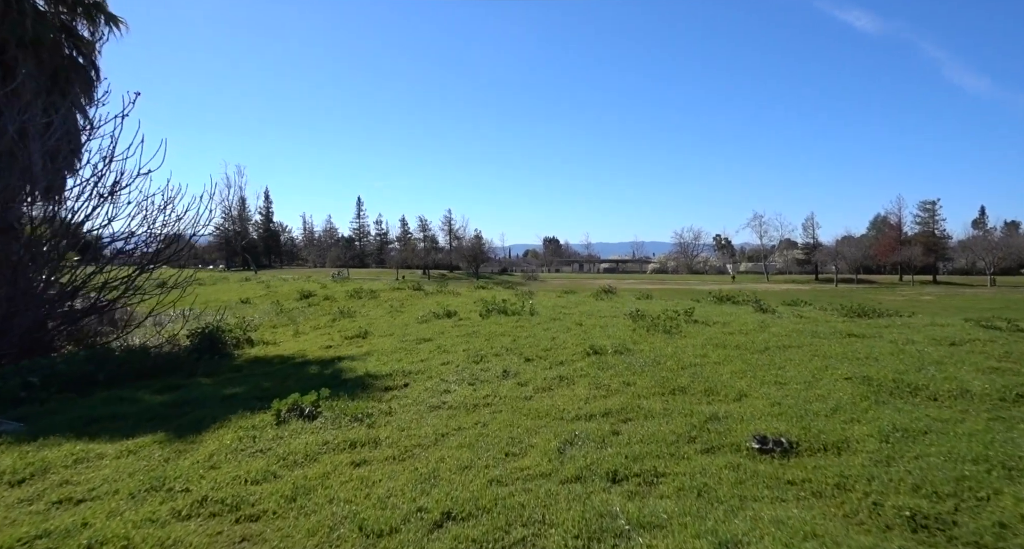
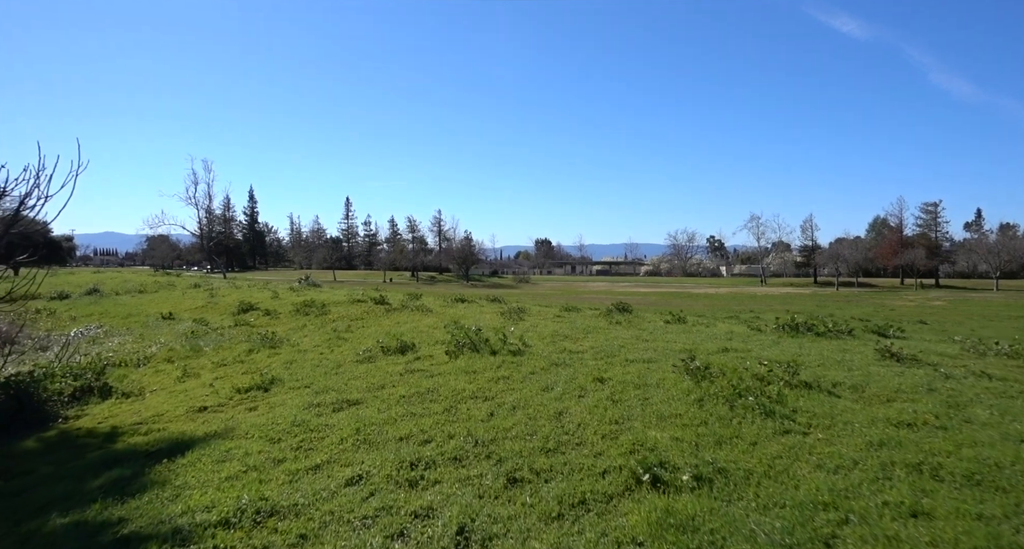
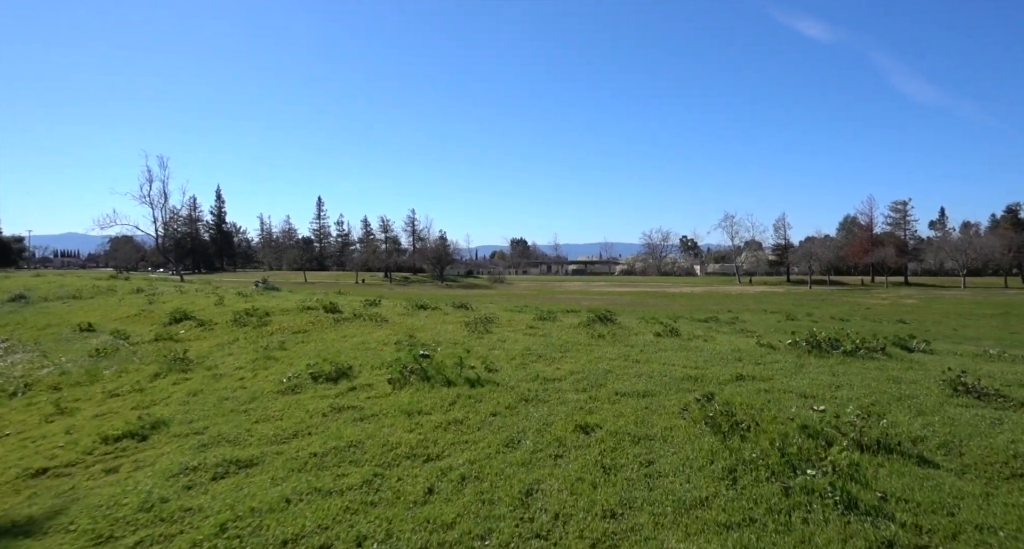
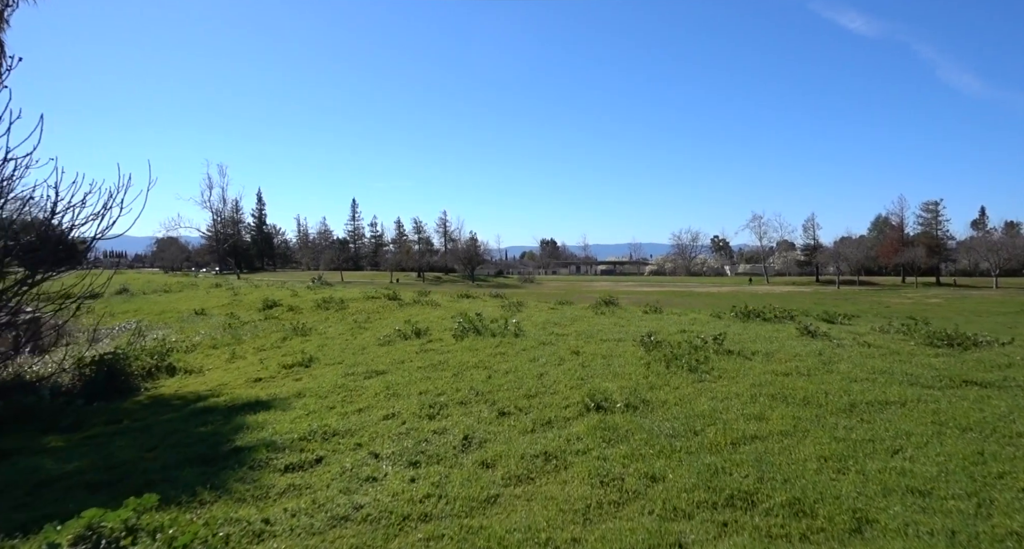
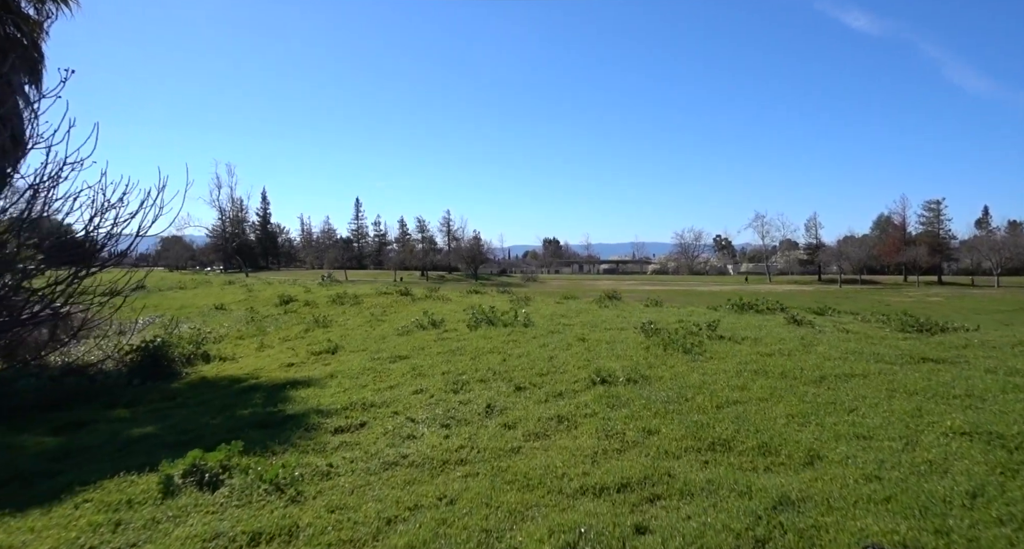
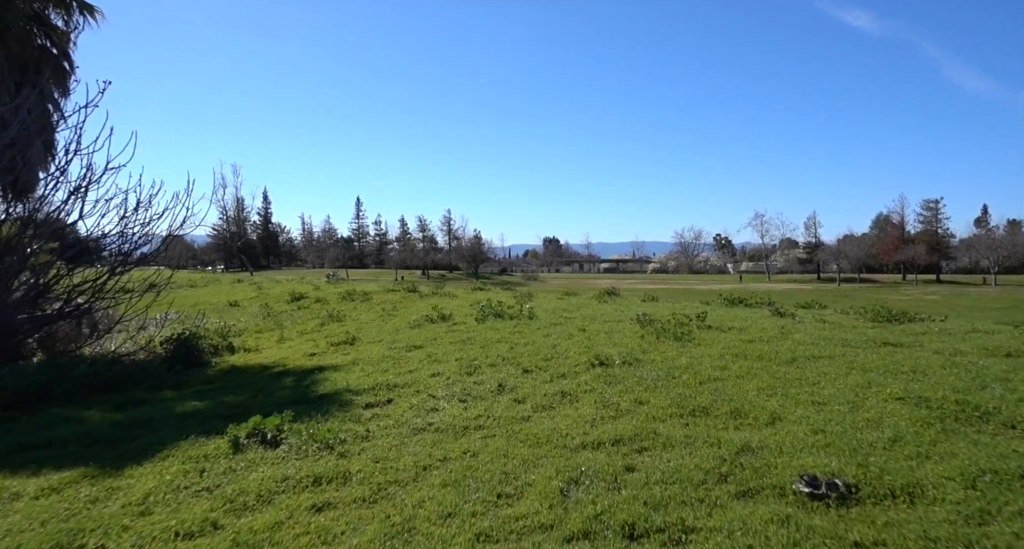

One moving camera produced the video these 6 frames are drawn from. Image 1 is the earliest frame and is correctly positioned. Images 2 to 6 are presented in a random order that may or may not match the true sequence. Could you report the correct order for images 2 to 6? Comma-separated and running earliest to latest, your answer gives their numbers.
6, 5, 4, 2, 3
